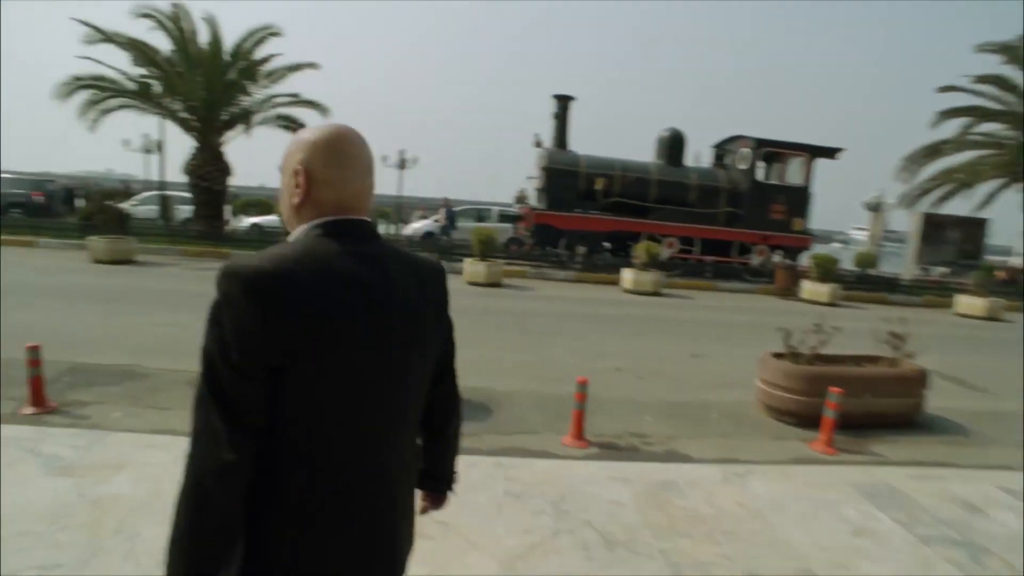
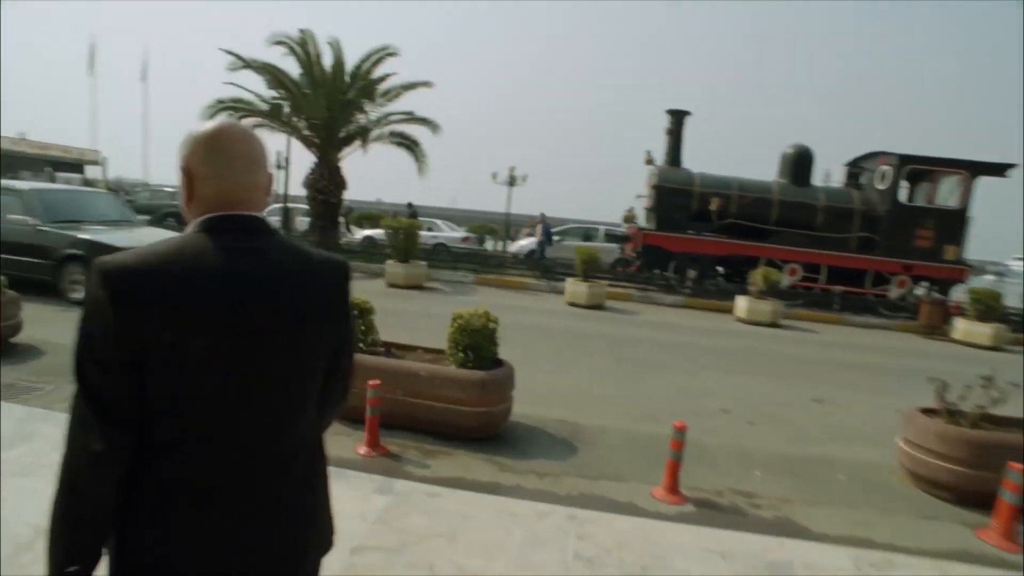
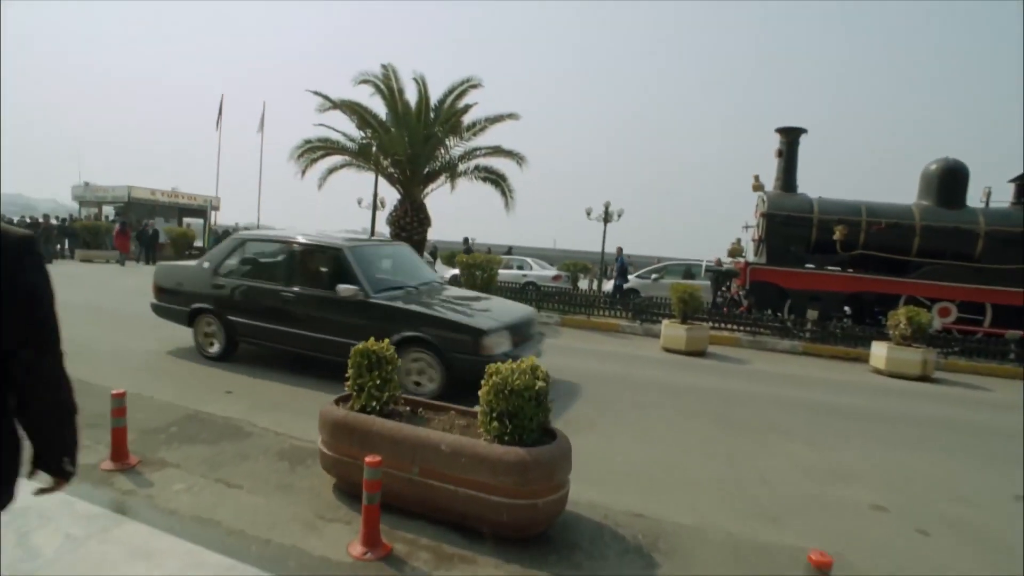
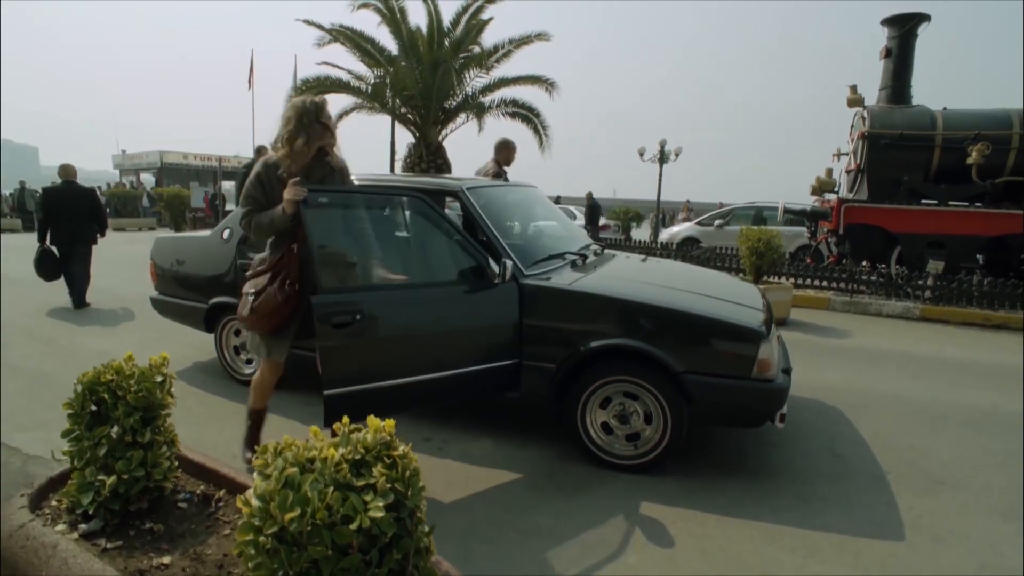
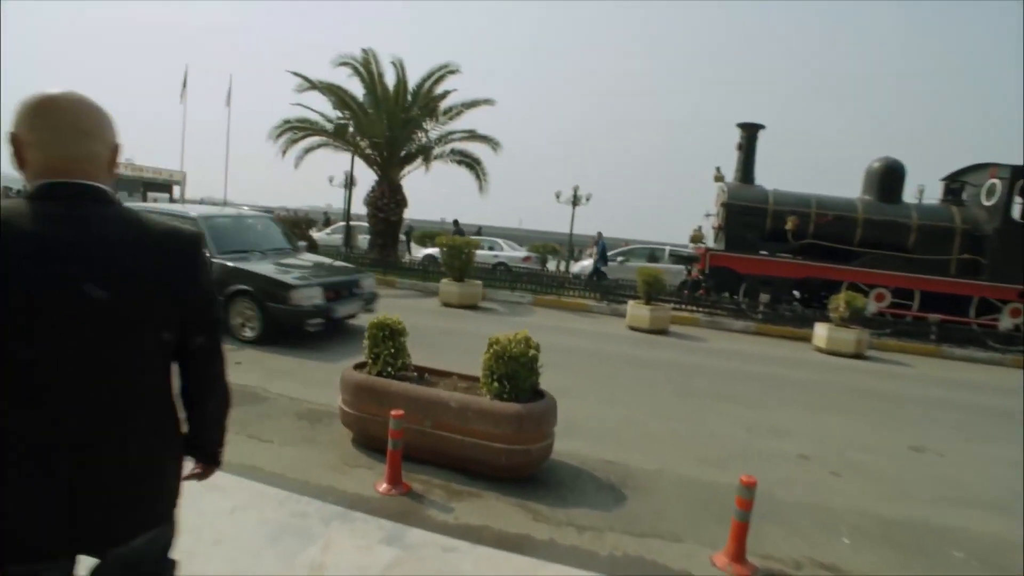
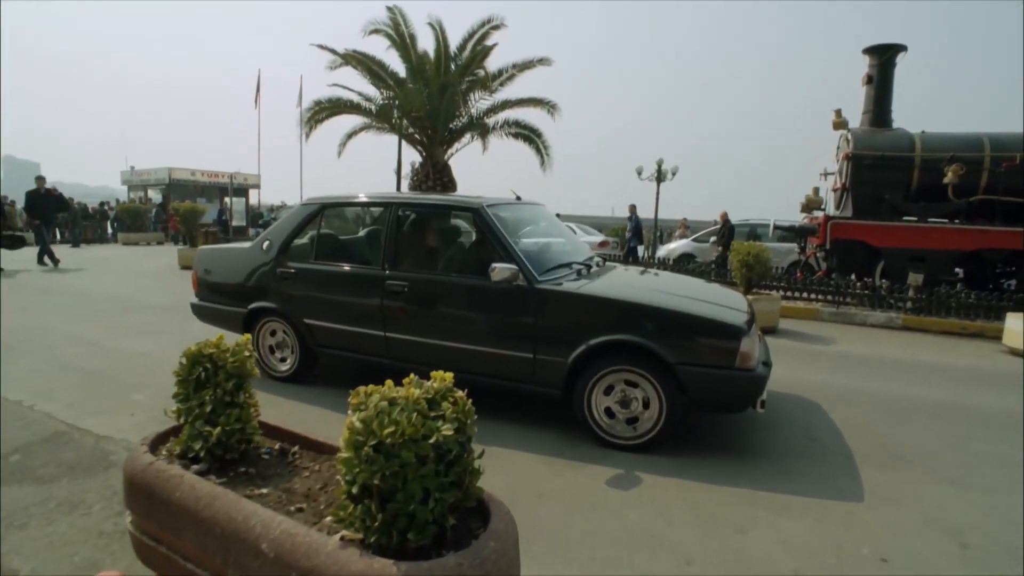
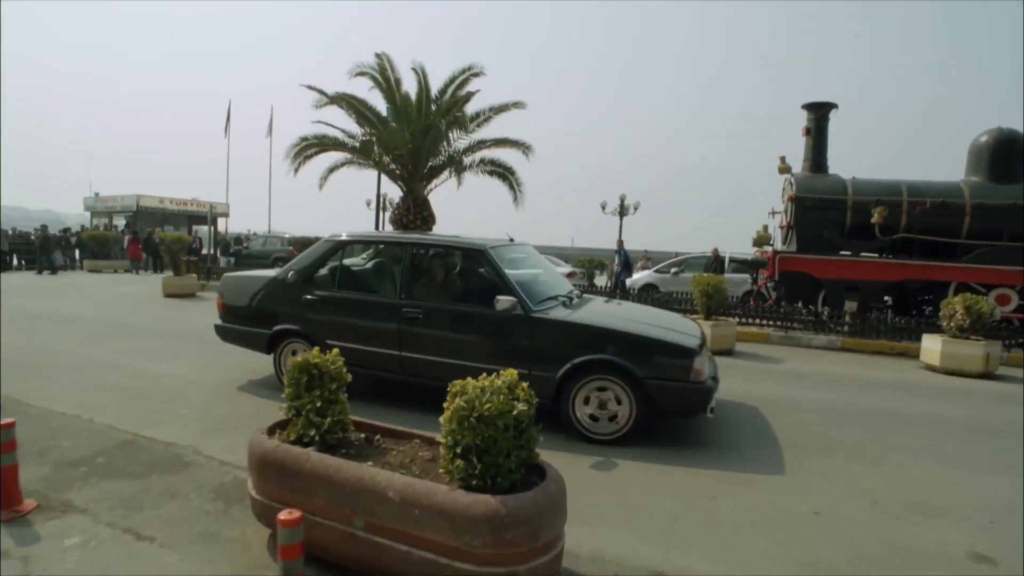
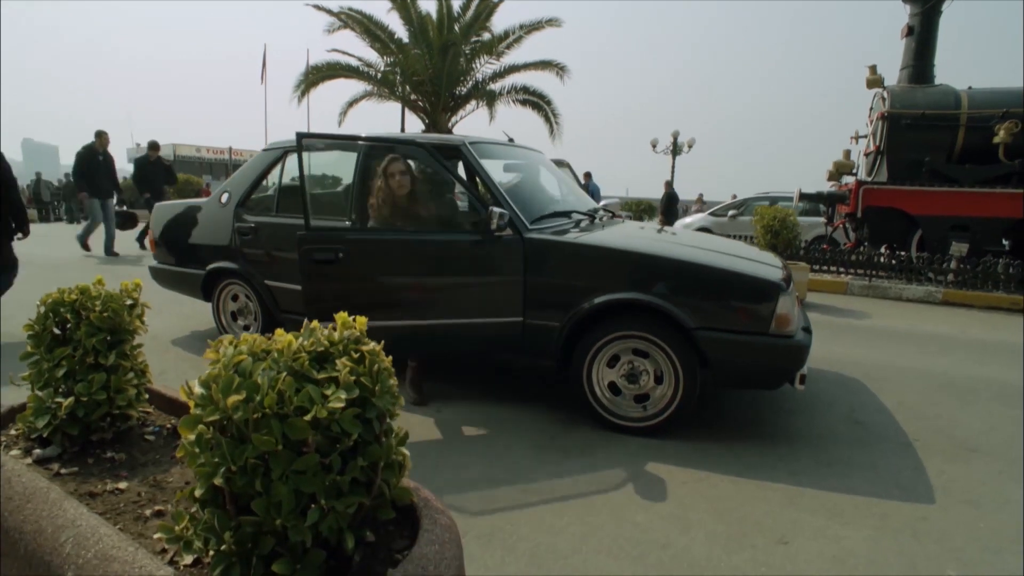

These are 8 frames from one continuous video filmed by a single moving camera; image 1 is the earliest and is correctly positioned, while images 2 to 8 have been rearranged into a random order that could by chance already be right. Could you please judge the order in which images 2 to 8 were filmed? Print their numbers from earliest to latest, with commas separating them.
2, 5, 3, 7, 6, 8, 4
